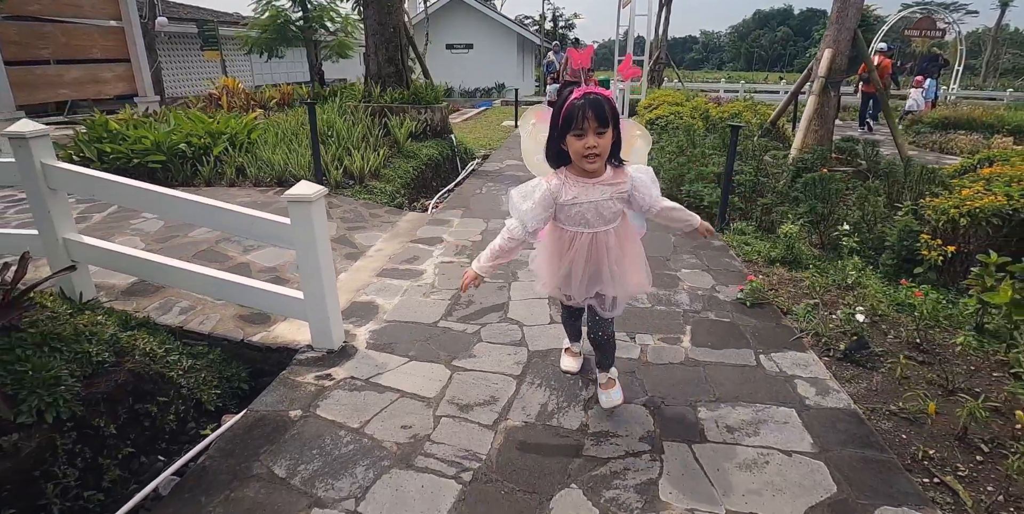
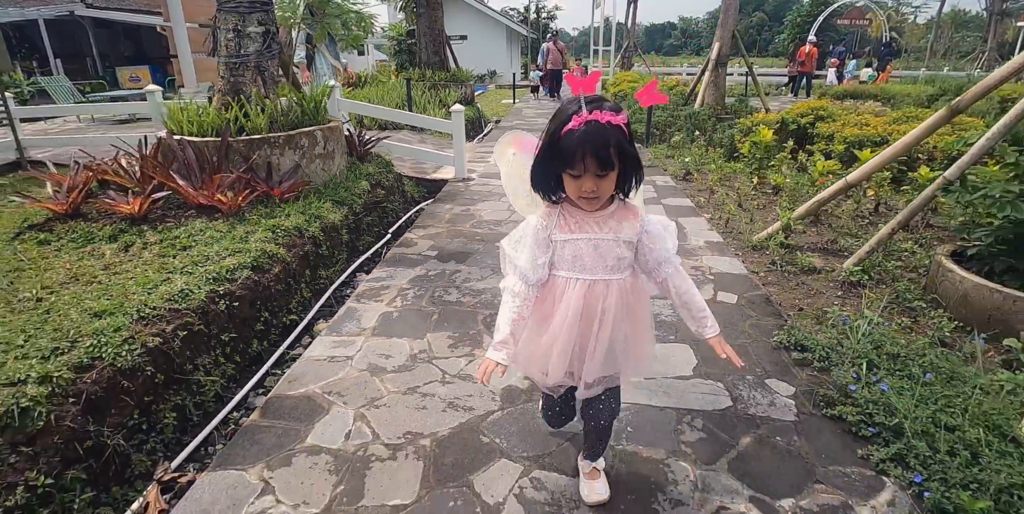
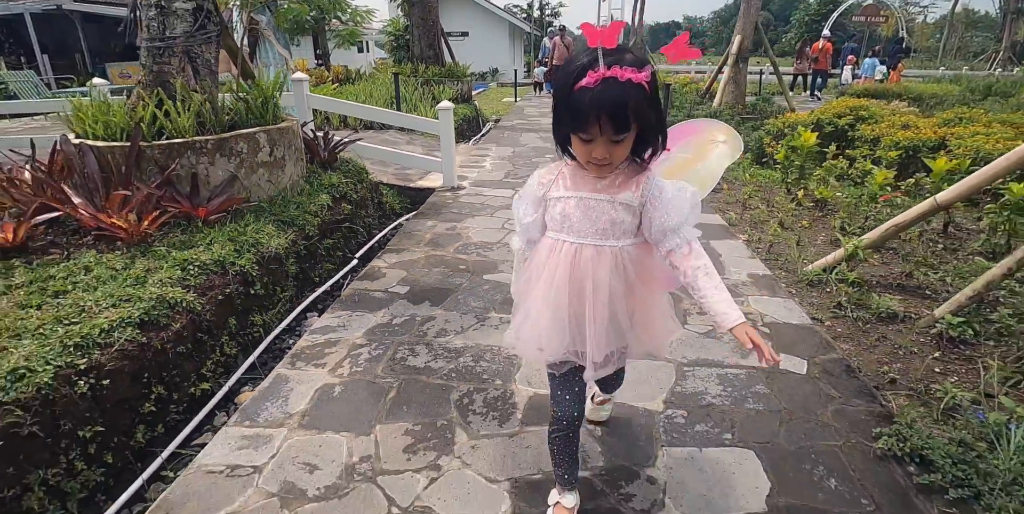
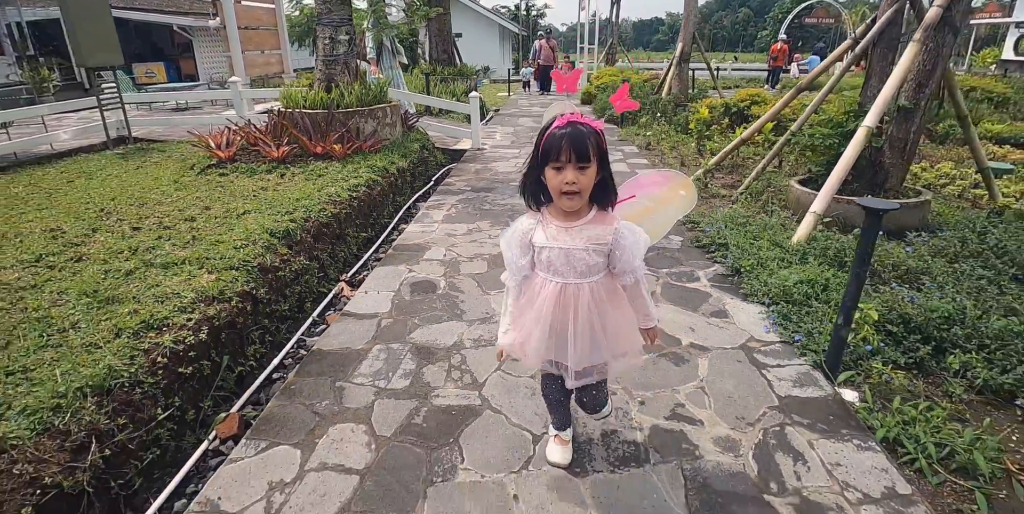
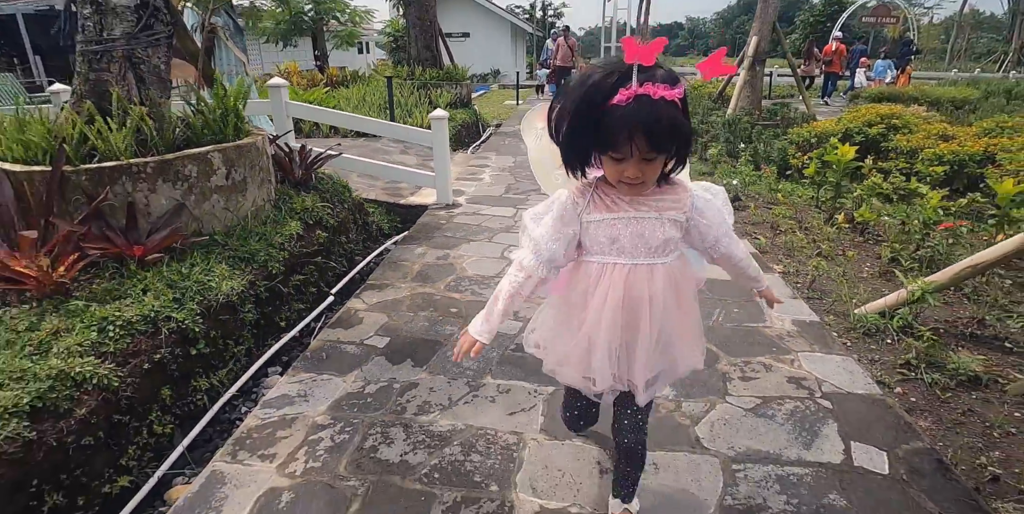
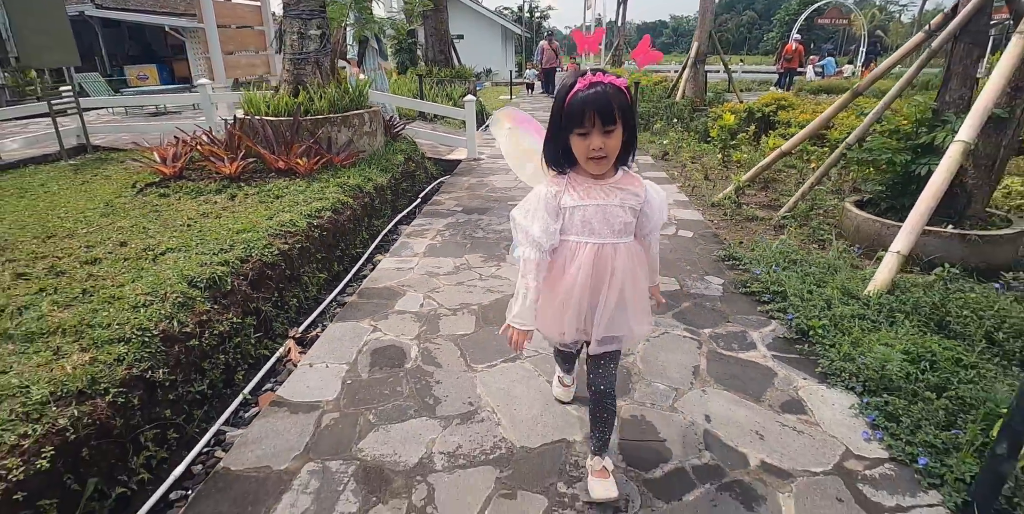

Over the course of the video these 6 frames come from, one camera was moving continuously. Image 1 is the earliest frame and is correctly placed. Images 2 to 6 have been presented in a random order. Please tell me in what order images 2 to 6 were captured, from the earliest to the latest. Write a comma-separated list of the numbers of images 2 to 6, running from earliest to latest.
5, 3, 2, 6, 4
